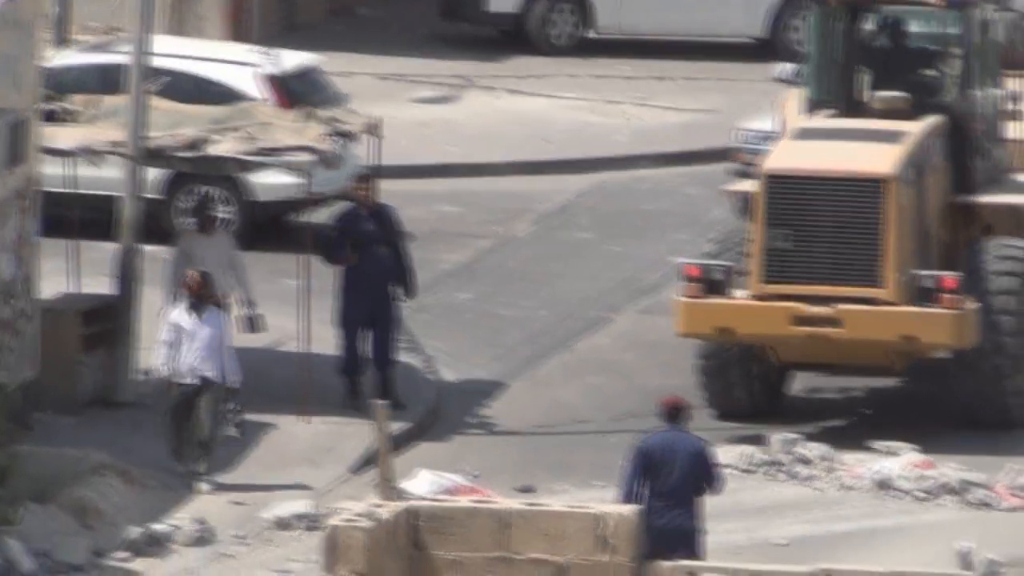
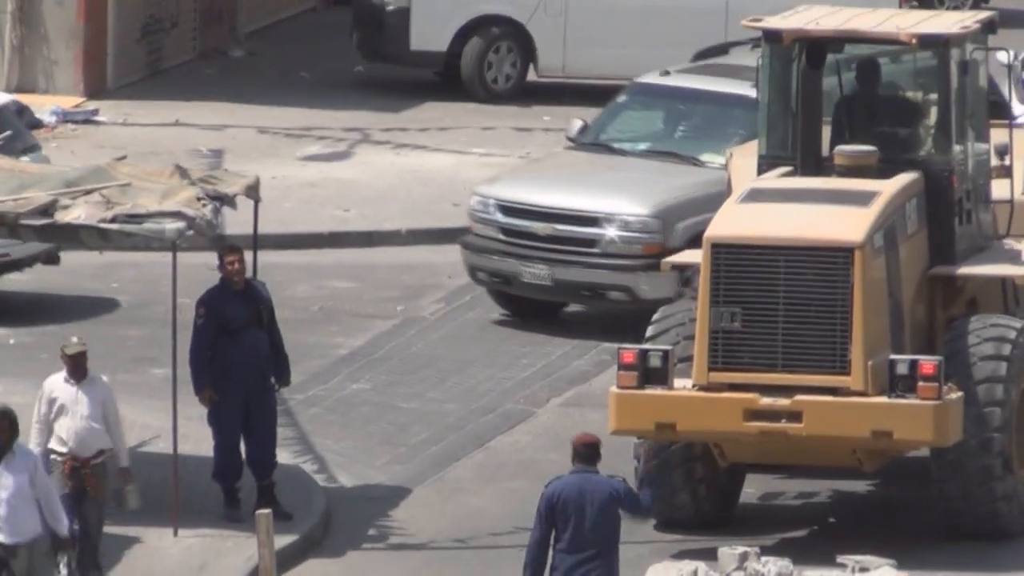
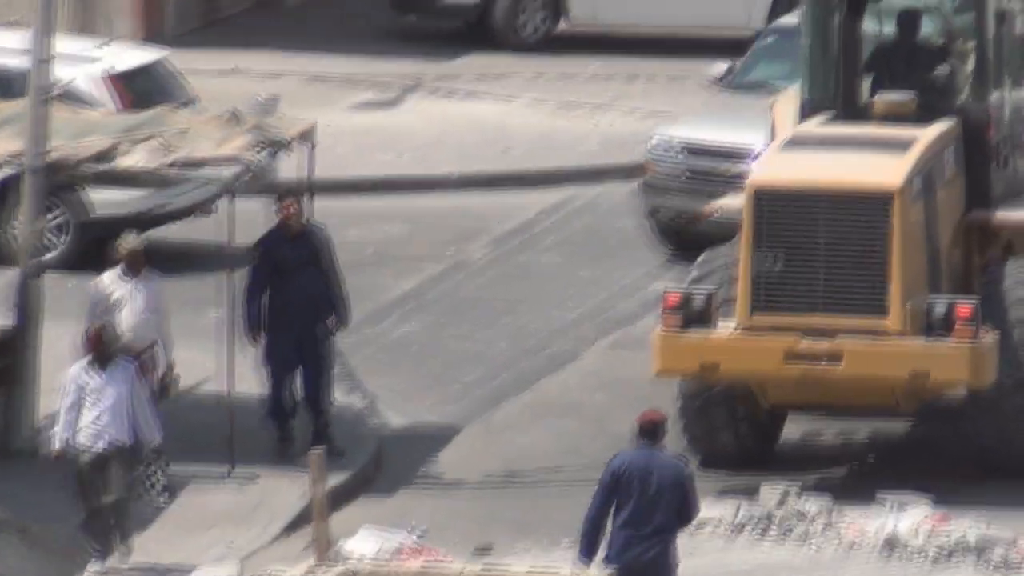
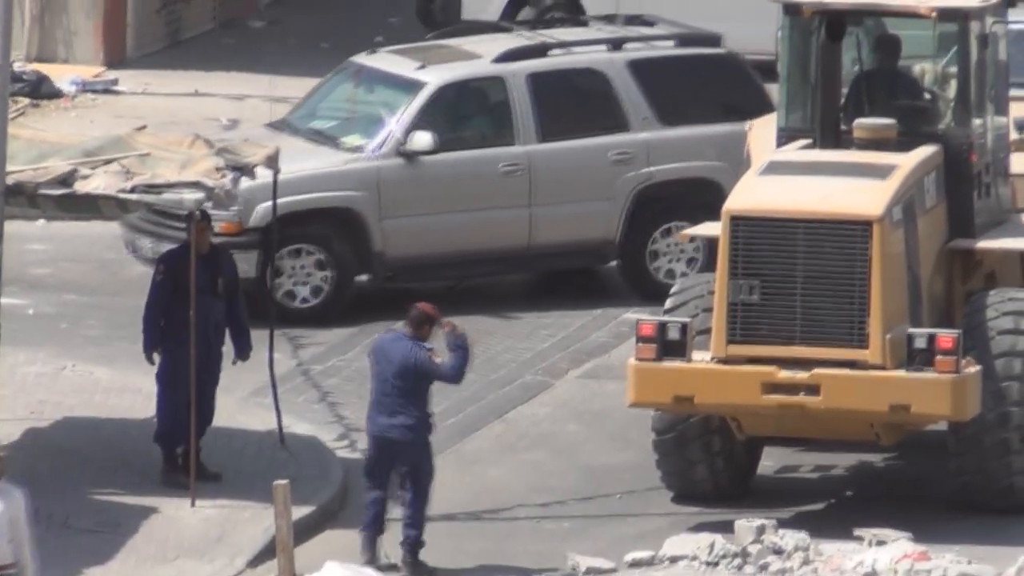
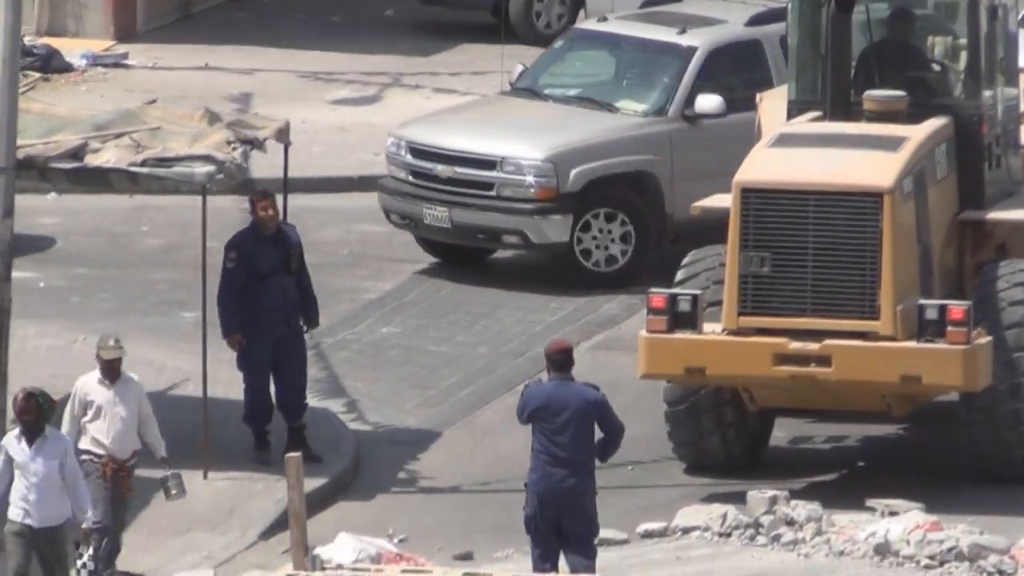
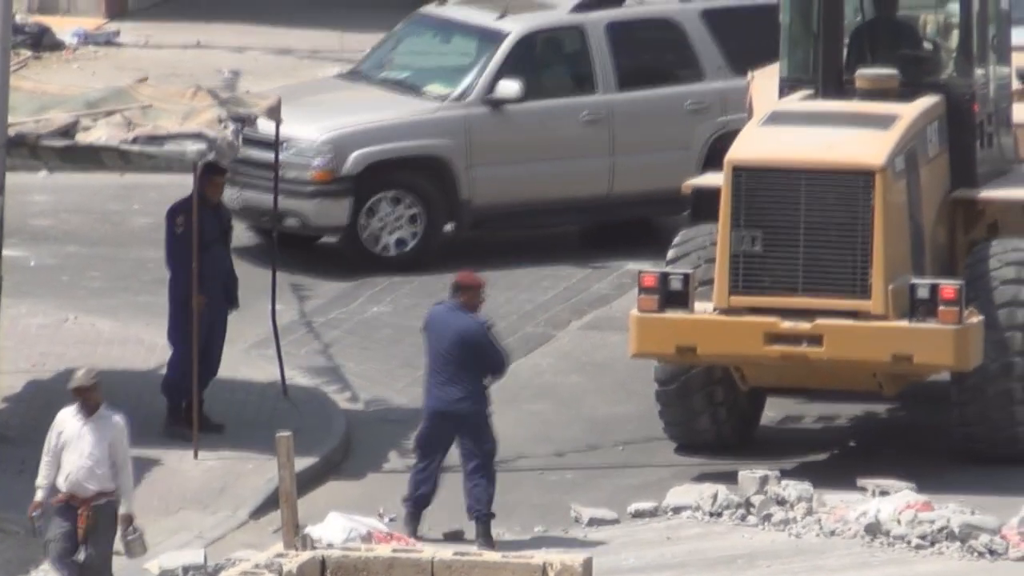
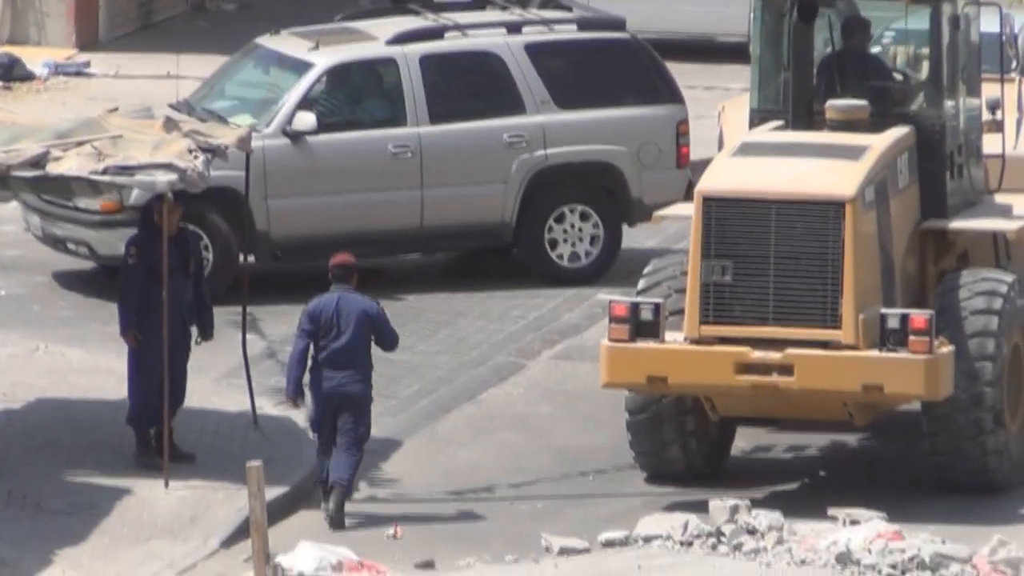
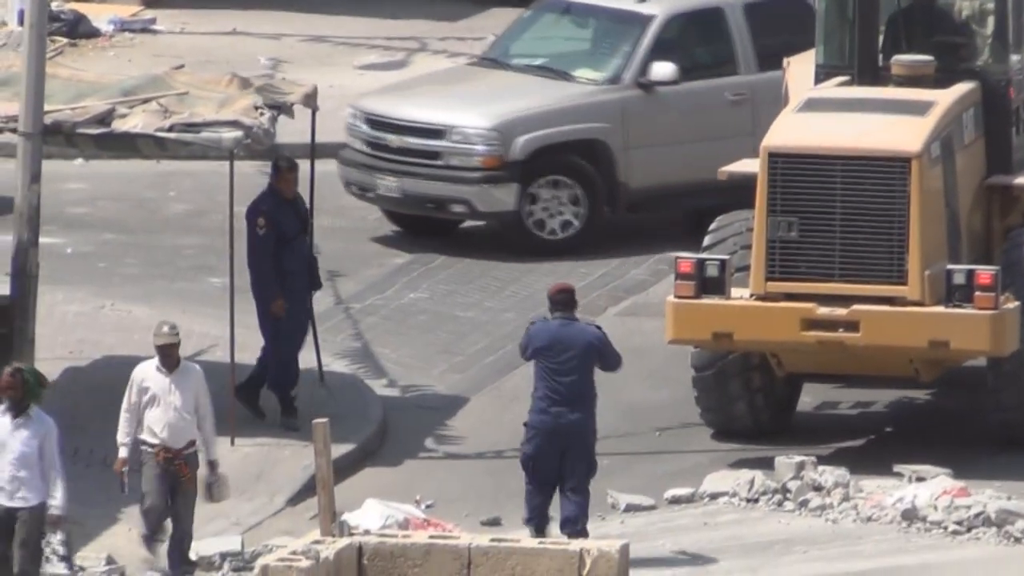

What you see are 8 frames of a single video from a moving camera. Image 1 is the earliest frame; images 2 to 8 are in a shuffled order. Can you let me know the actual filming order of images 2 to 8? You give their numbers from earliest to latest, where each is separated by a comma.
3, 2, 5, 8, 6, 4, 7
